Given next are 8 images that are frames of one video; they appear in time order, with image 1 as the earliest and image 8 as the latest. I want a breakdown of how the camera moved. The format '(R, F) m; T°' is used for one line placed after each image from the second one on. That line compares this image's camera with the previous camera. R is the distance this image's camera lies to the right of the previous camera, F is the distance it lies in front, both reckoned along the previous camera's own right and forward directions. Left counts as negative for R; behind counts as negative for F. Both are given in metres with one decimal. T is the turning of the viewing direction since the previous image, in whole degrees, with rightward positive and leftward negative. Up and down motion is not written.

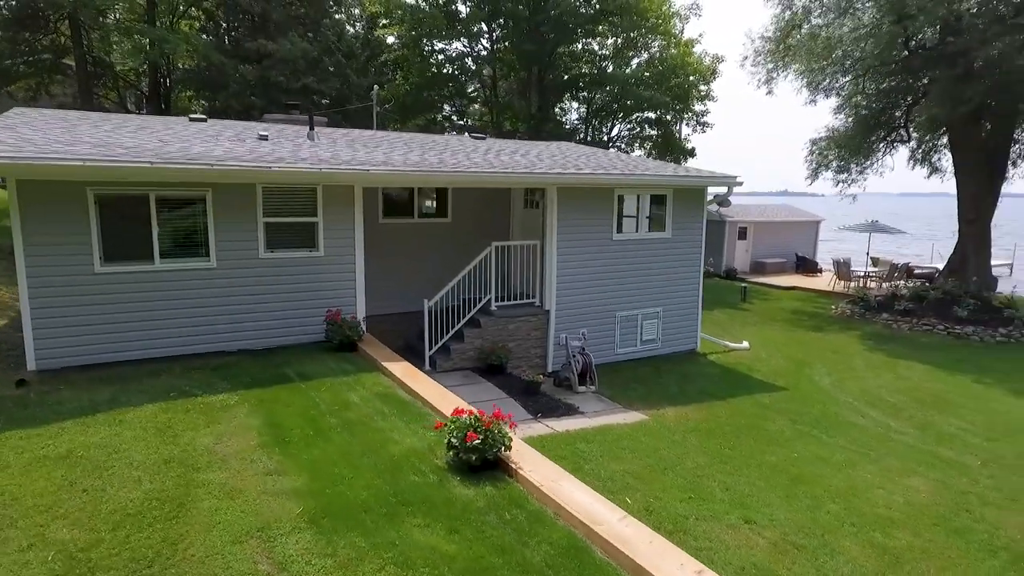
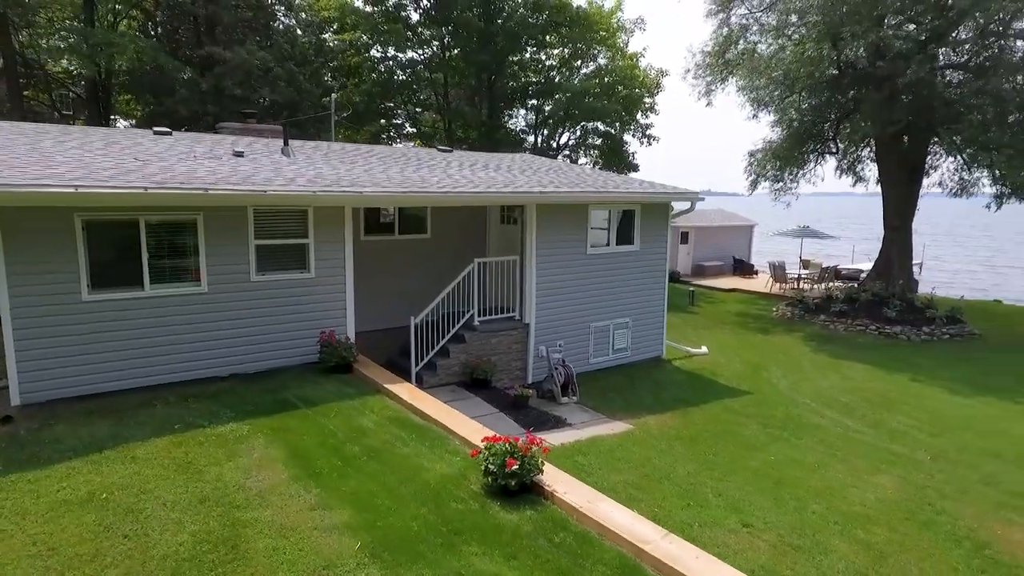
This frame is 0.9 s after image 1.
(-0.8, -0.2) m; +6°
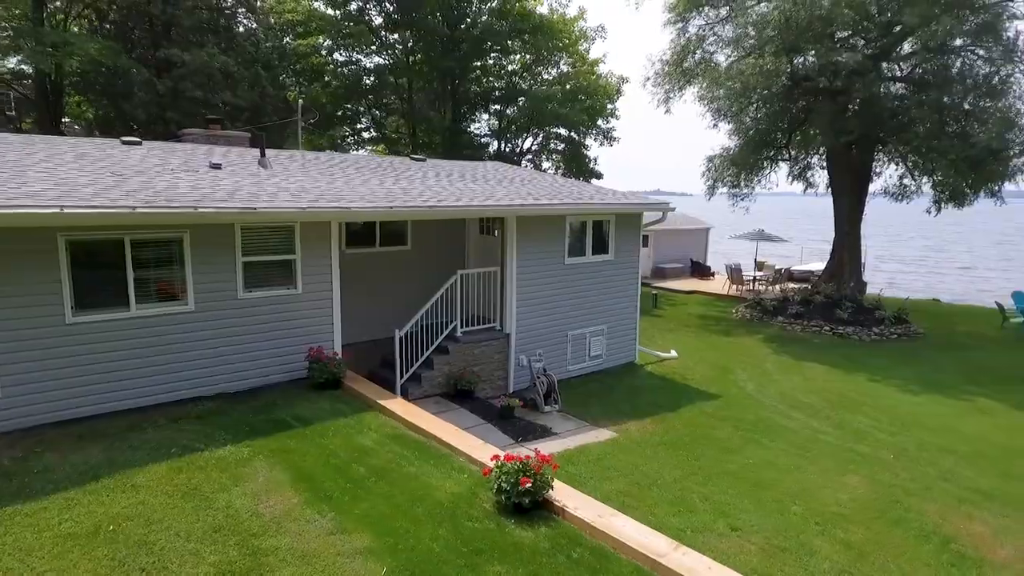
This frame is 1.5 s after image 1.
(-0.4, -0.1) m; +4°
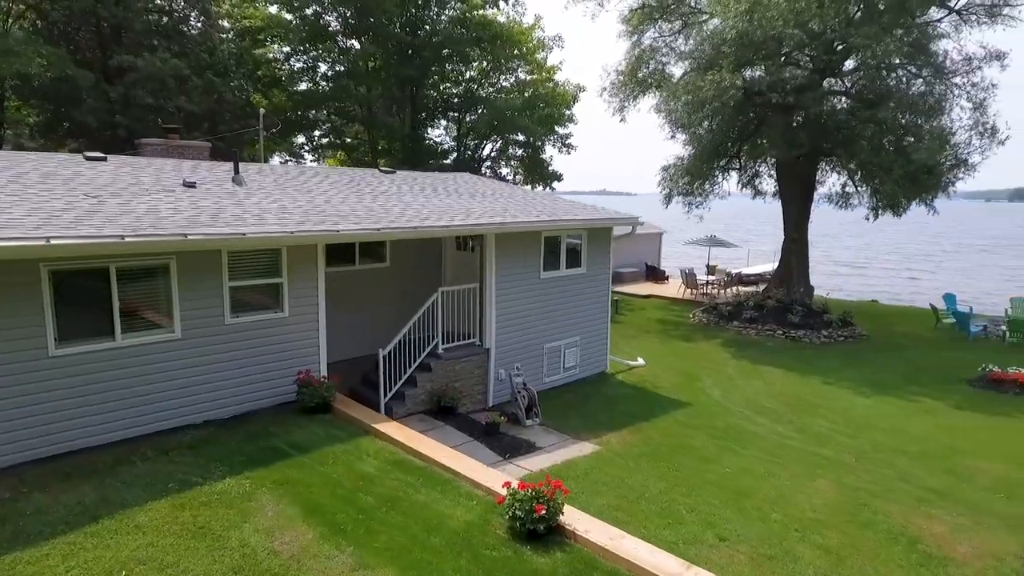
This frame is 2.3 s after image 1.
(-0.5, -0.1) m; +5°
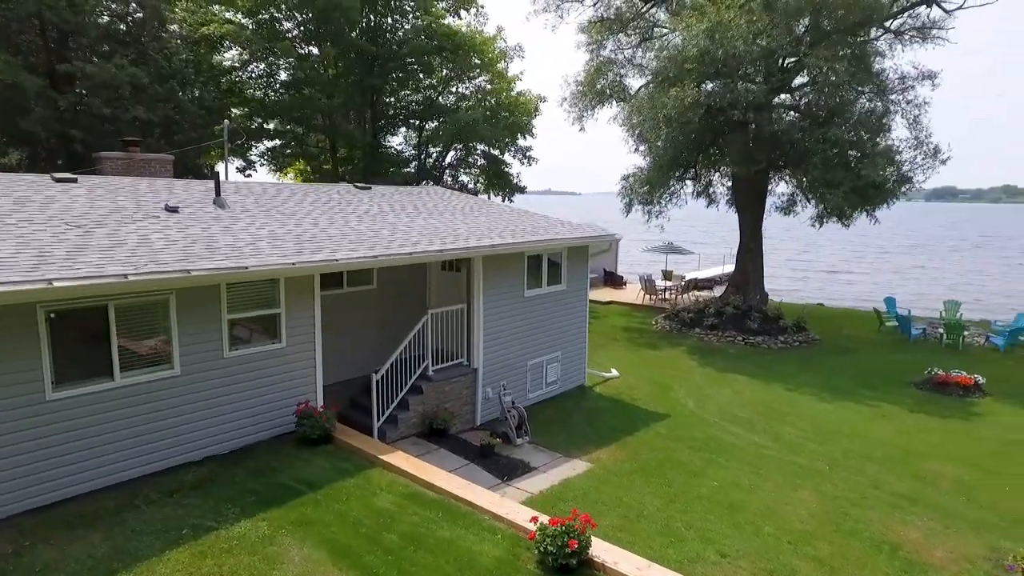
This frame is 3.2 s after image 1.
(-0.7, -0.1) m; +5°
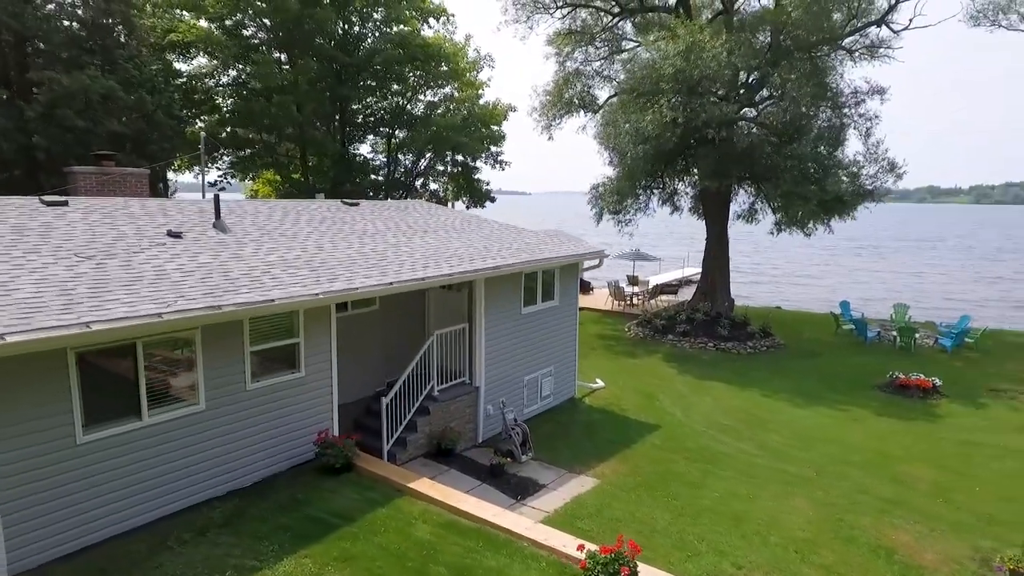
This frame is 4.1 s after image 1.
(-0.9, -0.1) m; +5°
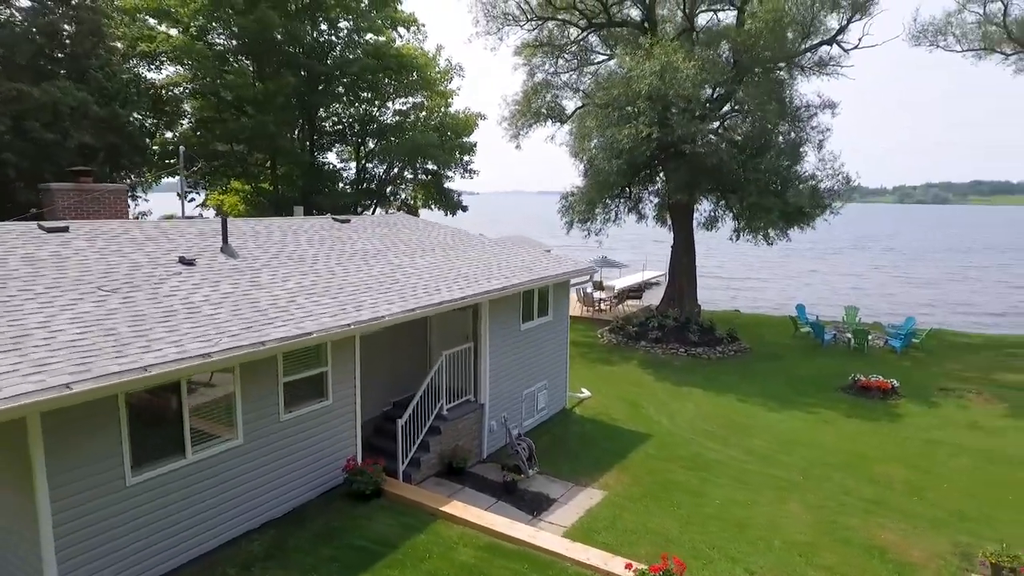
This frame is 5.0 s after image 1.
(-1.0, -0.2) m; +5°
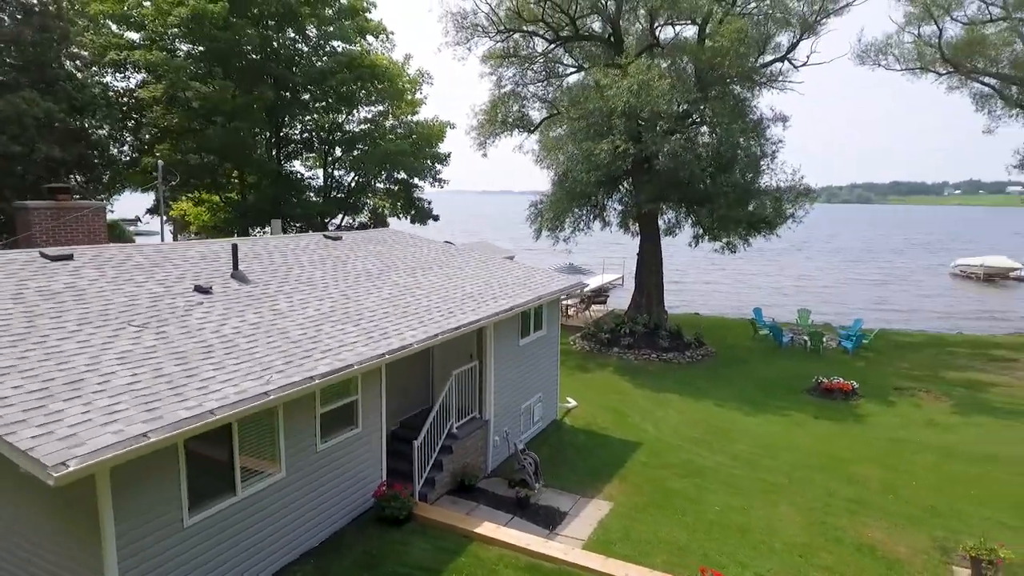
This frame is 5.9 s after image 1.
(-1.0, -0.2) m; +5°
